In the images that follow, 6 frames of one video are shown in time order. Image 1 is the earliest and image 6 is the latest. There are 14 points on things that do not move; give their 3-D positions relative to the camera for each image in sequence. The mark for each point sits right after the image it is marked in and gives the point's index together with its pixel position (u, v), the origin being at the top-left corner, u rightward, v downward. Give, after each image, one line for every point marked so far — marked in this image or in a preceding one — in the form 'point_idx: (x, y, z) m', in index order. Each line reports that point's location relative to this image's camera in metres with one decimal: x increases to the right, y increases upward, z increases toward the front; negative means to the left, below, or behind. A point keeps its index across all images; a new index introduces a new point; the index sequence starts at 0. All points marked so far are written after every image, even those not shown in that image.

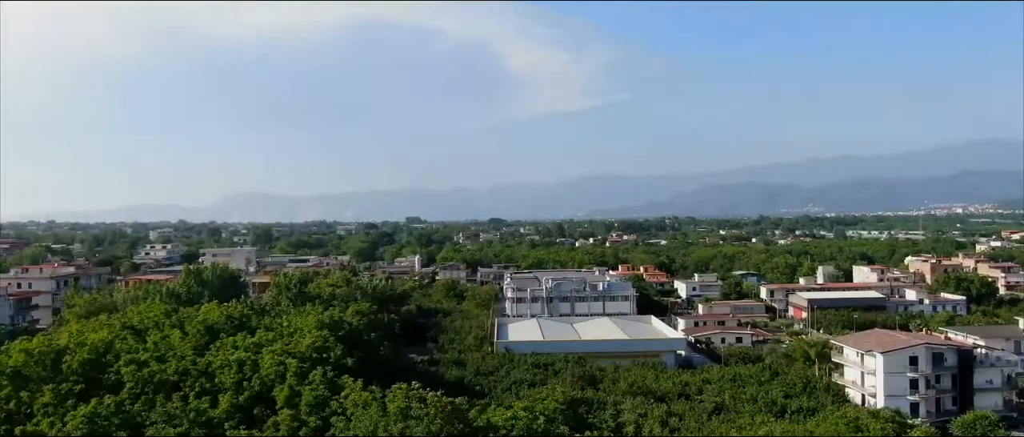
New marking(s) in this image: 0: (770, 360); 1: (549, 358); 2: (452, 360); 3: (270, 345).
0: (+6.0, -3.3, +17.1) m
1: (+0.8, -3.1, +16.2) m
2: (-1.4, -3.3, +17.1) m
3: (-3.6, -1.9, +10.9) m
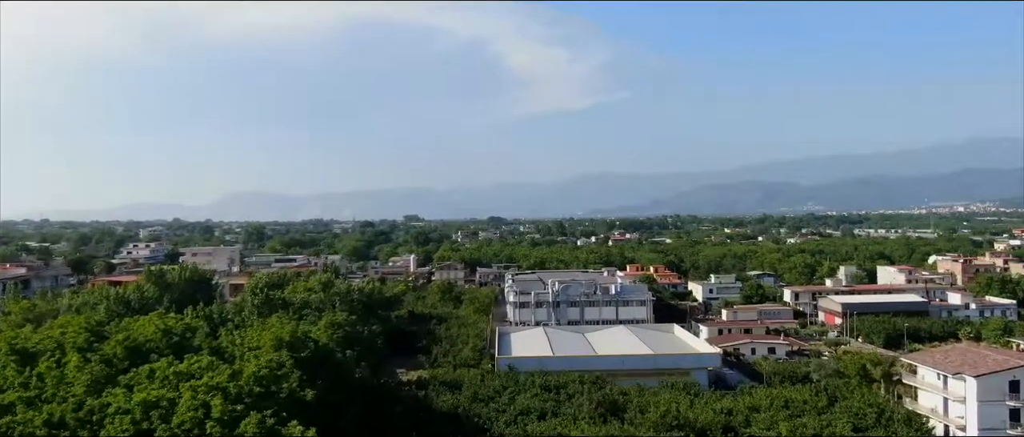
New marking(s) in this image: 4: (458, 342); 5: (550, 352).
0: (+6.1, -3.2, +14.4) m
1: (+0.9, -2.9, +13.6) m
2: (-1.3, -3.2, +14.4) m
3: (-3.5, -1.8, +8.3) m
4: (-1.5, -3.3, +19.9) m
5: (+0.9, -3.0, +16.3) m
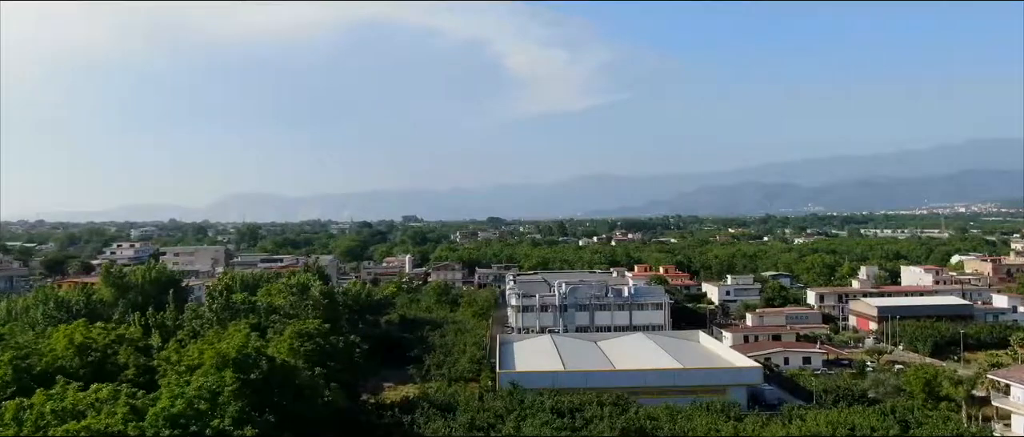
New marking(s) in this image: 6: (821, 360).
0: (+6.2, -3.0, +12.1) m
1: (+1.0, -2.8, +11.3) m
2: (-1.3, -3.0, +12.2) m
3: (-3.5, -1.6, +6.0) m
4: (-1.4, -3.2, +17.6) m
5: (+1.0, -2.8, +14.0) m
6: (+7.6, -3.5, +17.9) m
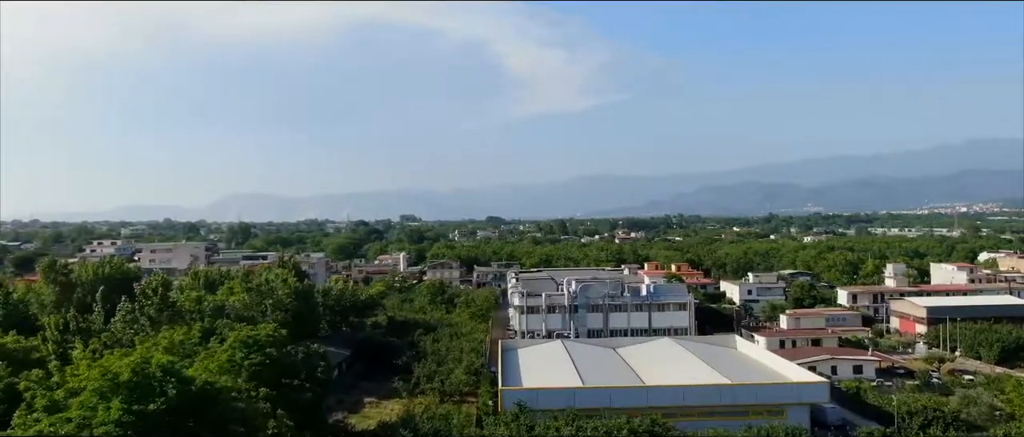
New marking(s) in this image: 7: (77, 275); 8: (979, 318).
0: (+6.2, -2.7, +9.6) m
1: (+1.1, -2.5, +8.8) m
2: (-1.2, -2.7, +9.7) m
3: (-3.4, -1.3, +3.5) m
4: (-1.3, -2.9, +15.1) m
5: (+1.0, -2.5, +11.5) m
6: (+7.6, -3.2, +15.4) m
7: (-9.7, -1.2, +16.4) m
8: (+12.5, -2.7, +19.5) m
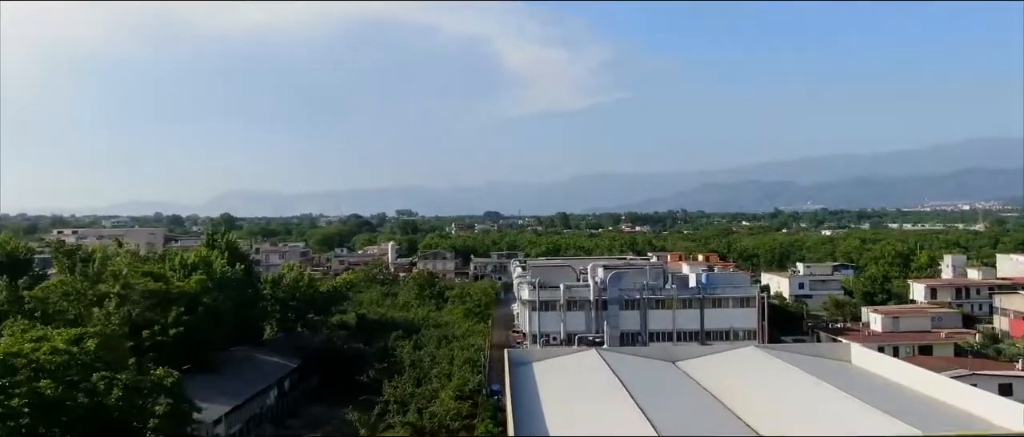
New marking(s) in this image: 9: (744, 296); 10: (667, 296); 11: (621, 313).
0: (+6.4, -2.1, +5.2) m
1: (+1.2, -1.9, +4.3) m
2: (-1.0, -2.1, +5.2) m
3: (-3.2, -0.7, -1.0) m
4: (-1.2, -2.2, +10.6) m
5: (+1.2, -1.9, +7.1) m
6: (+7.8, -2.6, +11.0) m
7: (-9.5, -0.6, +11.9) m
8: (+12.6, -2.1, +15.0) m
9: (+4.3, -1.4, +13.7) m
10: (+2.9, -1.4, +13.5) m
11: (+2.0, -1.7, +13.5) m
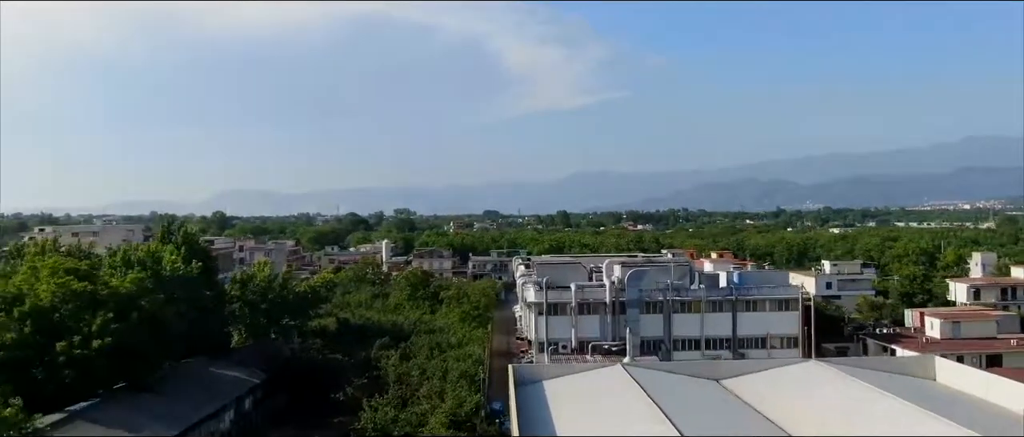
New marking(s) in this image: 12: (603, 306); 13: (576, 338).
0: (+6.5, -2.0, +3.4) m
1: (+1.3, -1.7, +2.5) m
2: (-0.9, -1.9, +3.3) m
3: (-3.1, -0.5, -2.8) m
4: (-1.1, -2.1, +8.8) m
5: (+1.3, -1.8, +5.2) m
6: (+7.8, -2.4, +9.1) m
7: (-9.4, -0.4, +10.0) m
8: (+12.7, -1.9, +13.2) m
9: (+4.4, -1.3, +11.8) m
10: (+2.9, -1.2, +11.7) m
11: (+2.1, -1.6, +11.7) m
12: (+1.5, -1.4, +11.7) m
13: (+1.0, -1.9, +11.7) m
